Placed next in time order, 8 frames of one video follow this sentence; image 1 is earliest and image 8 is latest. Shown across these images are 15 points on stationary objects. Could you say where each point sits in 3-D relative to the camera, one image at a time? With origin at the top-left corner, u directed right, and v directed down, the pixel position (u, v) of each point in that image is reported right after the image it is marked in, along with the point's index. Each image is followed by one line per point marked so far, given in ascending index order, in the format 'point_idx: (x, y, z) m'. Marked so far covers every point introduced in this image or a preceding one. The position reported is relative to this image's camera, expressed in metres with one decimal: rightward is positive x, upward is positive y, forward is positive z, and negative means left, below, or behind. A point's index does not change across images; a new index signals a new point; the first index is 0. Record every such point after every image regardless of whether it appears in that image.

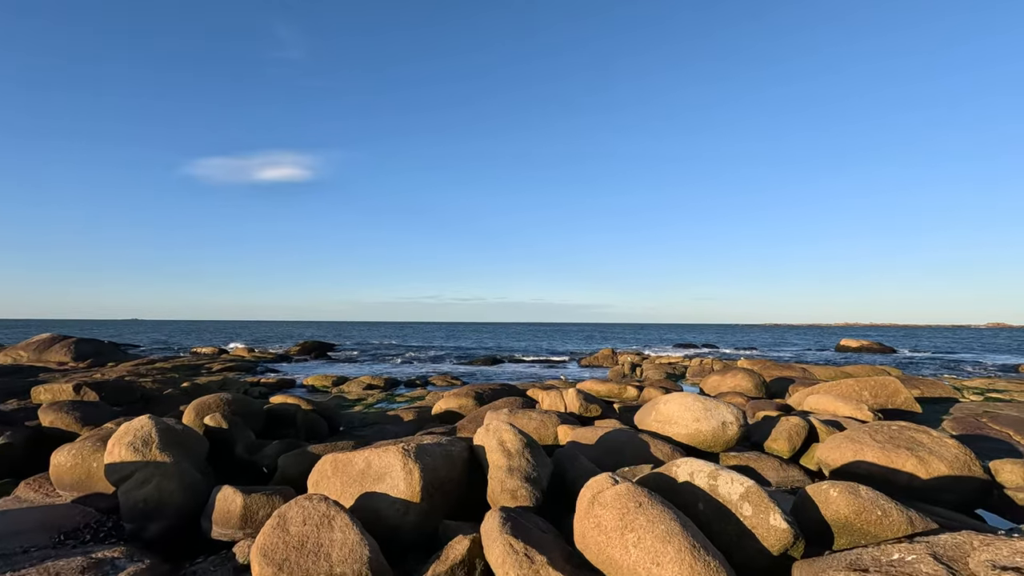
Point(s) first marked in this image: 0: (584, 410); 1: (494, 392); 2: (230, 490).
0: (+1.7, -2.8, +12.5) m
1: (-0.5, -3.2, +17.0) m
2: (-3.6, -2.6, +7.0) m
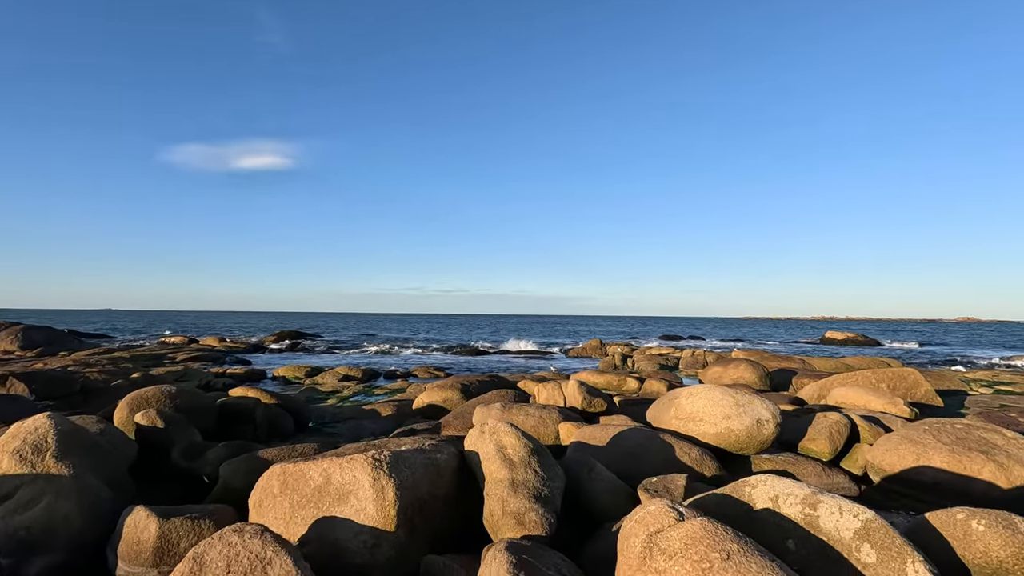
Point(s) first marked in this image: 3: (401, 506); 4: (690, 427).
0: (+1.5, -2.3, +11.0) m
1: (-0.8, -2.7, +15.4) m
2: (-3.6, -2.2, +5.3) m
3: (-1.0, -2.0, +5.0) m
4: (+2.7, -2.1, +8.5) m
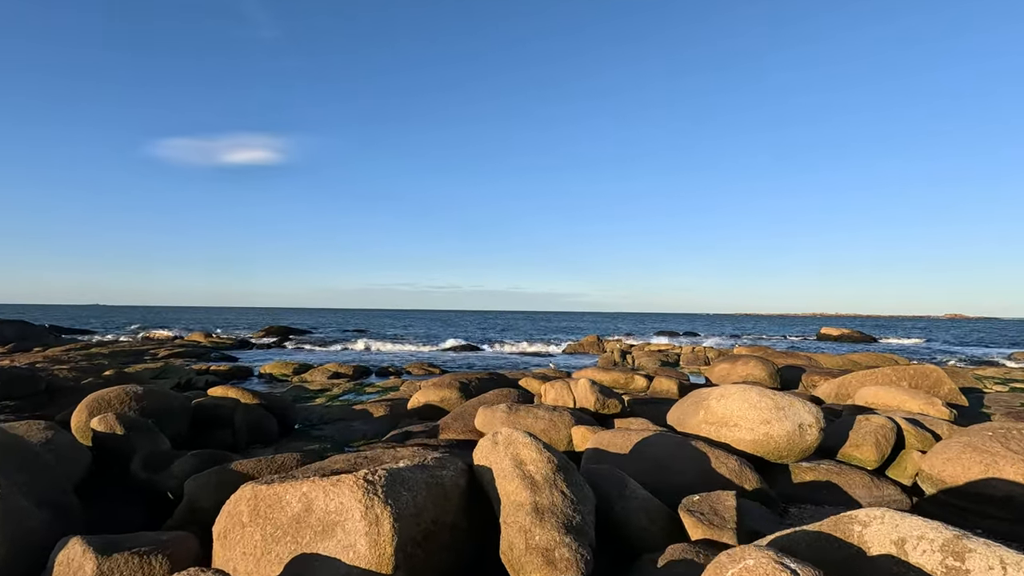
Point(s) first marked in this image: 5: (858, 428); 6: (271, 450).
0: (+1.6, -2.2, +10.0) m
1: (-0.8, -2.5, +14.4) m
2: (-3.4, -2.0, +4.3) m
3: (-0.8, -1.8, +4.0) m
4: (+2.9, -2.0, +7.5) m
5: (+5.1, -2.1, +8.1) m
6: (-4.6, -3.0, +10.5) m
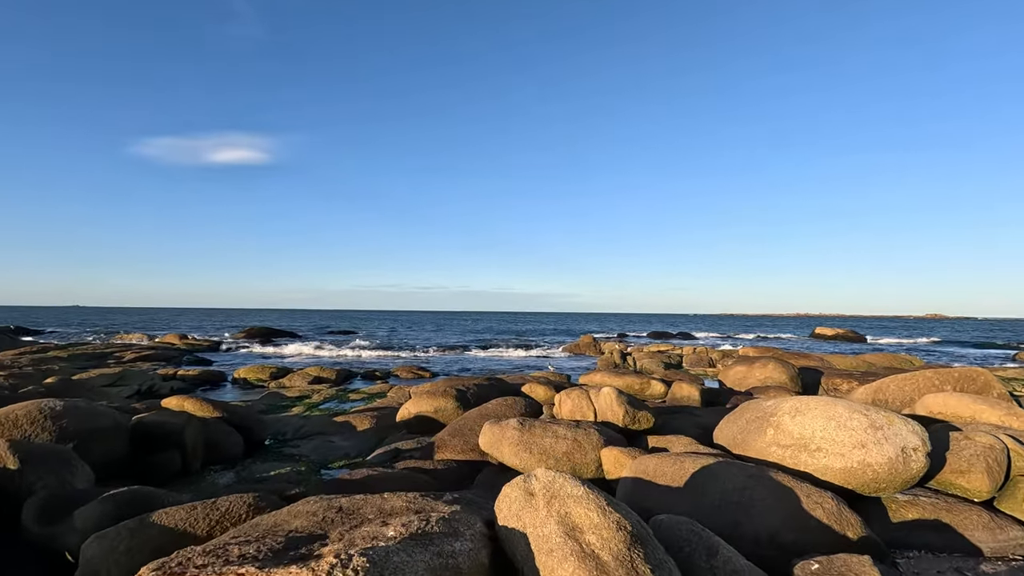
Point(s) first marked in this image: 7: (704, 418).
0: (+1.8, -2.0, +8.4) m
1: (-0.7, -2.3, +12.7) m
2: (-3.1, -1.9, +2.5) m
3: (-0.5, -1.7, +2.3) m
4: (+3.1, -1.8, +5.9) m
5: (+5.3, -1.9, +6.5) m
6: (-4.4, -2.9, +8.6) m
7: (+3.7, -2.5, +10.8) m
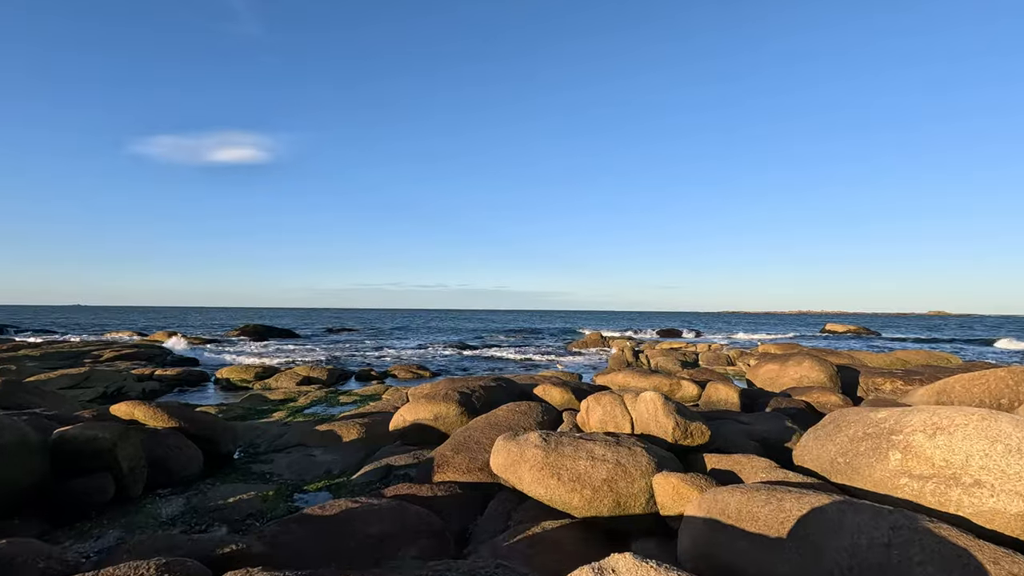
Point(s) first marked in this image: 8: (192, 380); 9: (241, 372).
0: (+2.0, -1.8, +6.6) m
1: (-0.5, -2.1, +10.9) m
2: (-2.9, -1.6, +0.8) m
3: (-0.3, -1.4, +0.6) m
4: (+3.3, -1.6, +4.1) m
5: (+5.5, -1.6, +4.8) m
6: (-4.2, -2.7, +6.9) m
7: (+3.9, -2.3, +9.0) m
8: (-10.8, -3.1, +18.6) m
9: (-9.3, -2.8, +19.0) m
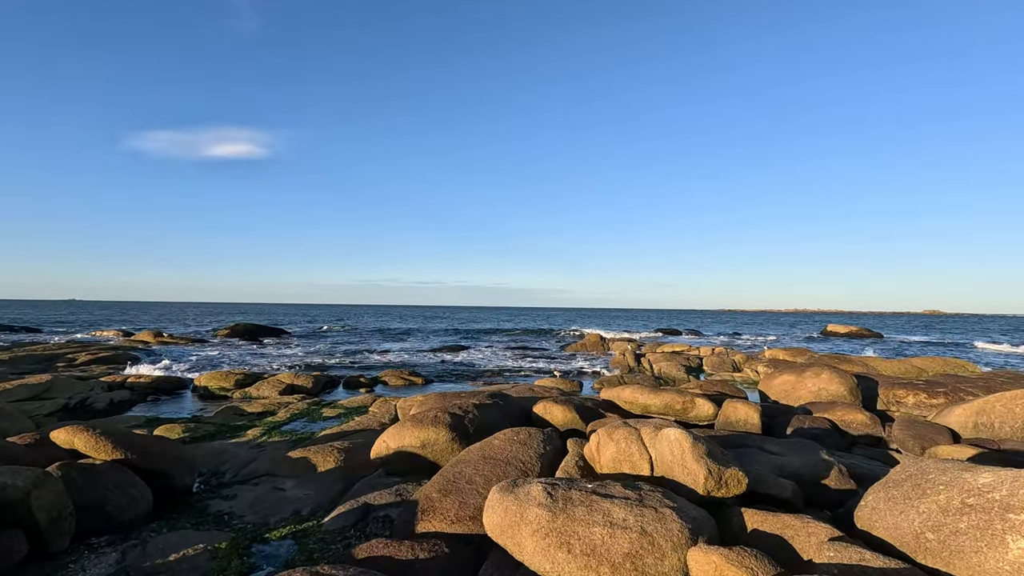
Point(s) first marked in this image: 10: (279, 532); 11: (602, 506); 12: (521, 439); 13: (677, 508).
0: (+2.0, -2.0, +5.5) m
1: (-0.5, -2.2, +9.8) m
2: (-2.8, -1.8, -0.3) m
3: (-0.3, -1.7, -0.6) m
4: (+3.3, -1.8, +3.0) m
5: (+5.5, -1.9, +3.7) m
6: (-4.2, -2.8, +5.8) m
7: (+3.9, -2.5, +7.9) m
8: (-10.8, -3.1, +17.4) m
9: (-9.3, -2.9, +17.8) m
10: (-2.8, -2.9, +6.7) m
11: (+0.8, -1.8, +4.7) m
12: (+0.1, -2.1, +7.7) m
13: (+1.4, -1.9, +4.8) m
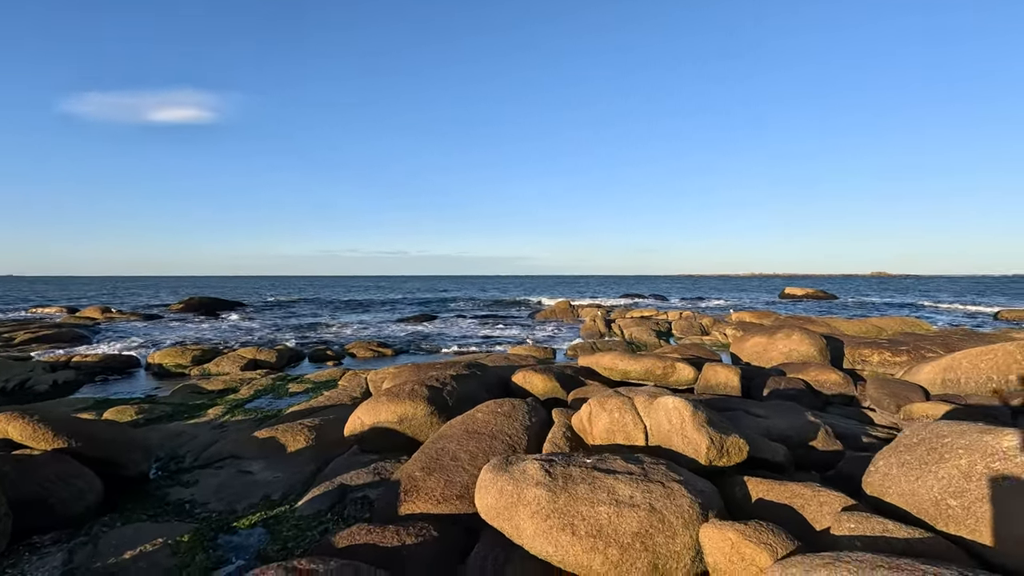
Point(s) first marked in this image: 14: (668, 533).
0: (+1.9, -1.6, +5.2) m
1: (-0.9, -1.6, +9.4) m
2: (-2.5, -1.9, -0.9) m
3: (0.0, -1.7, -0.9) m
4: (+3.4, -1.5, +2.9) m
5: (+5.5, -1.5, +3.7) m
6: (-4.3, -2.5, +5.2) m
7: (+3.7, -1.9, +7.8) m
8: (-11.6, -2.3, +16.4) m
9: (-10.2, -2.0, +16.9) m
10: (-2.9, -2.6, +6.2) m
11: (+0.7, -1.5, +4.4) m
12: (-0.1, -1.6, +7.4) m
13: (+1.4, -1.6, +4.5) m
14: (+1.1, -1.8, +4.0) m
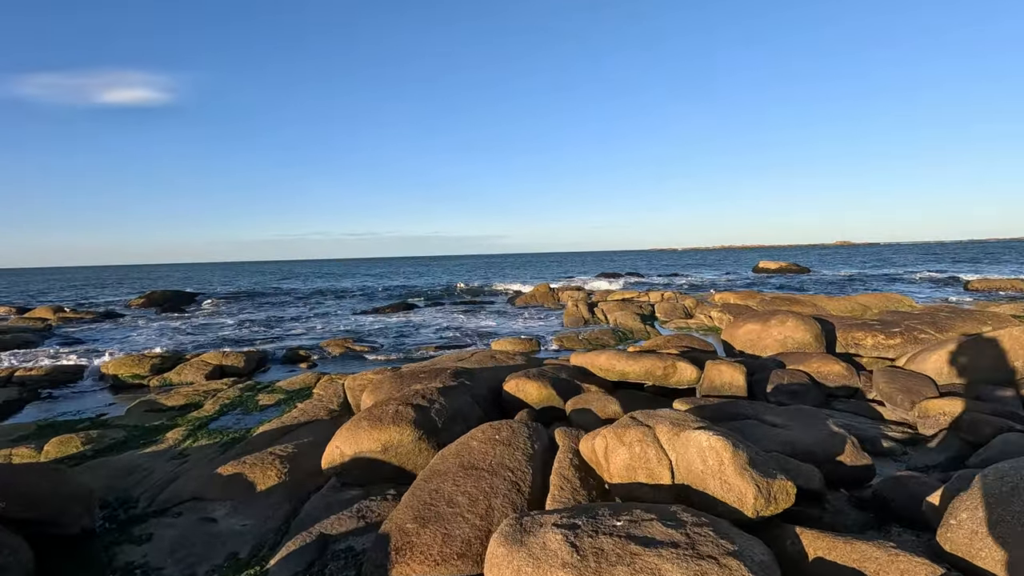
0: (+2.0, -1.7, +4.5) m
1: (-1.0, -1.7, +8.5) m
2: (-2.1, -2.4, -1.8) m
3: (+0.4, -2.1, -1.8) m
4: (+3.6, -1.7, +2.2) m
5: (+5.7, -1.6, +3.1) m
6: (-4.1, -2.9, +4.2) m
7: (+3.7, -1.9, +7.2) m
8: (-12.0, -2.5, +15.0) m
9: (-10.6, -2.1, +15.6) m
10: (-2.8, -2.8, +5.3) m
11: (+0.9, -1.8, +3.6) m
12: (-0.1, -1.8, +6.5) m
13: (+1.5, -1.8, +3.7) m
14: (+1.3, -2.0, +3.2) m
